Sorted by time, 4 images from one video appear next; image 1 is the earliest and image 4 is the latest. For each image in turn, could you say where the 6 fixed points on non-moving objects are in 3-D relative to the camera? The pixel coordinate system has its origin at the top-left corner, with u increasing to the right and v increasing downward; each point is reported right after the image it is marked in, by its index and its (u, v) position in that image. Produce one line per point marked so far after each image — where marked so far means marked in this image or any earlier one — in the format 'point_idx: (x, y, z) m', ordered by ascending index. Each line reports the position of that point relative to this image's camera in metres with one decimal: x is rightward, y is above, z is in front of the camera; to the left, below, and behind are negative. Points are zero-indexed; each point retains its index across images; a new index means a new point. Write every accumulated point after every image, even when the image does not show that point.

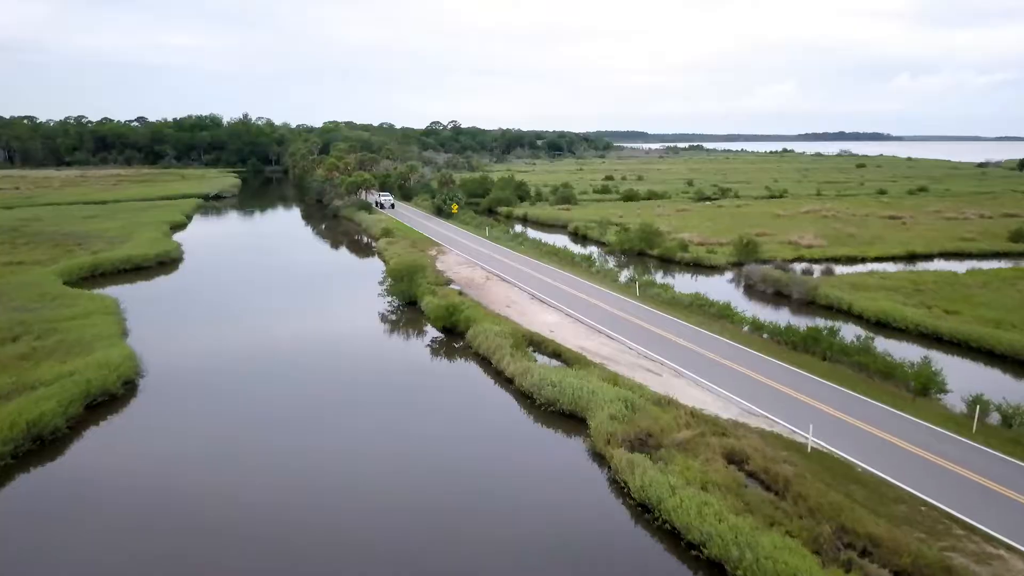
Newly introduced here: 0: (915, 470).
0: (+6.2, -2.8, +19.0) m
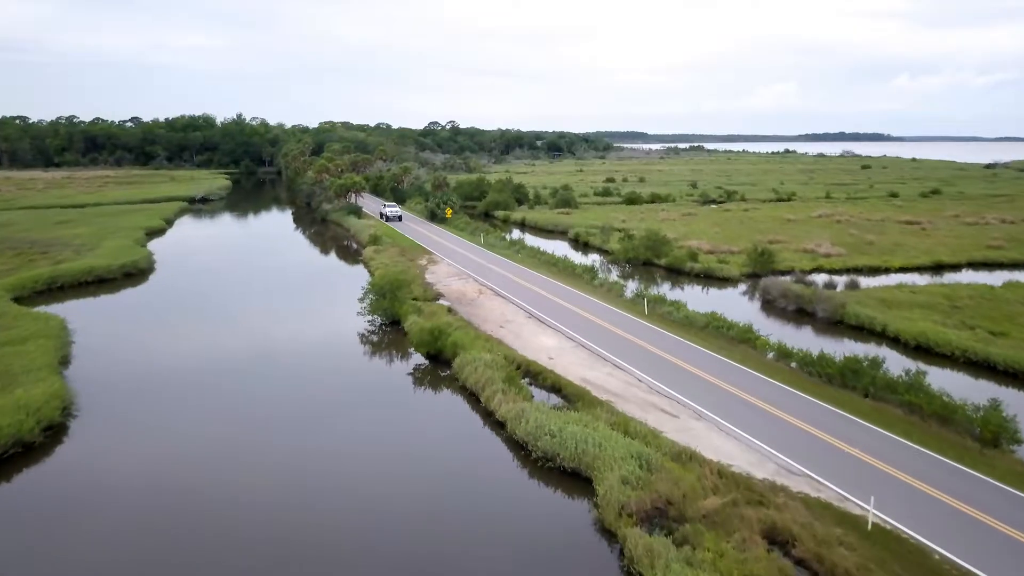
0: (+6.0, -3.3, +15.2) m
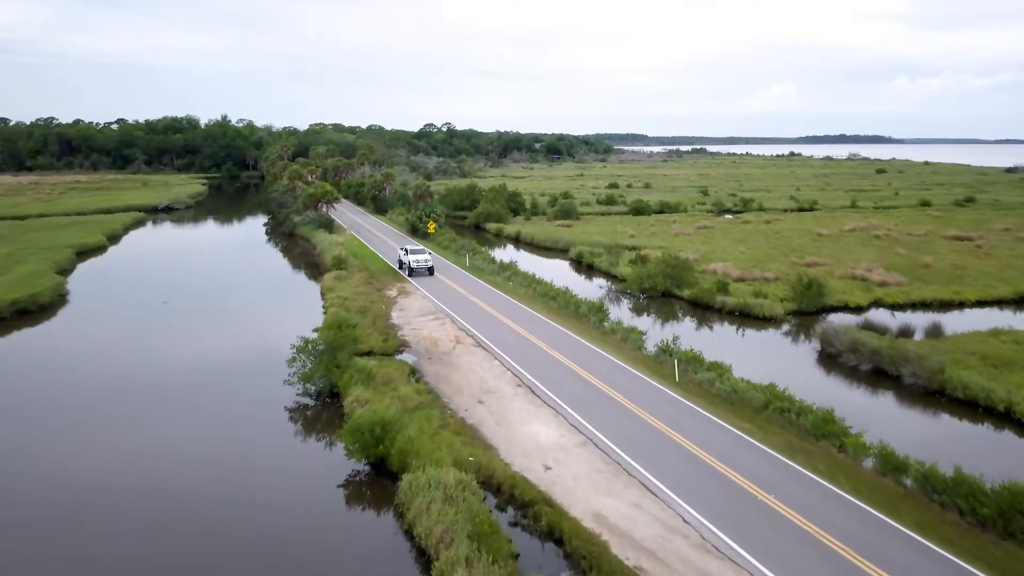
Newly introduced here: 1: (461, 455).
0: (+5.7, -4.4, +6.0) m
1: (-0.8, -2.6, +19.7) m
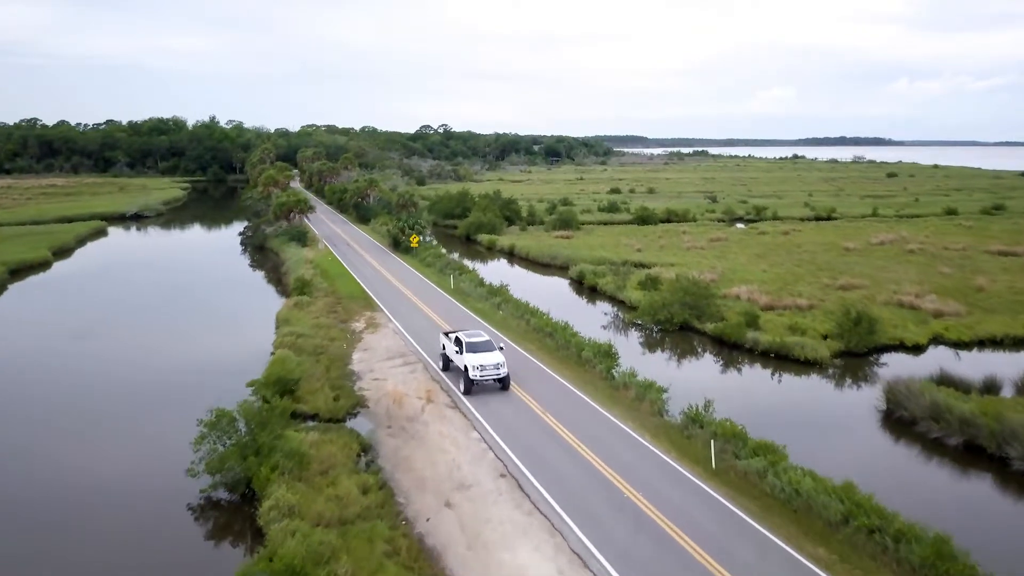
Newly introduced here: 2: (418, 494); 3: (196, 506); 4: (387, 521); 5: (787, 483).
0: (+5.4, -5.3, -0.6) m
1: (-1.1, -3.5, +13.1) m
2: (-1.4, -3.1, +18.9) m
3: (-4.9, -3.4, +20.1) m
4: (-1.7, -3.1, +17.2) m
5: (+4.0, -2.8, +17.8) m
